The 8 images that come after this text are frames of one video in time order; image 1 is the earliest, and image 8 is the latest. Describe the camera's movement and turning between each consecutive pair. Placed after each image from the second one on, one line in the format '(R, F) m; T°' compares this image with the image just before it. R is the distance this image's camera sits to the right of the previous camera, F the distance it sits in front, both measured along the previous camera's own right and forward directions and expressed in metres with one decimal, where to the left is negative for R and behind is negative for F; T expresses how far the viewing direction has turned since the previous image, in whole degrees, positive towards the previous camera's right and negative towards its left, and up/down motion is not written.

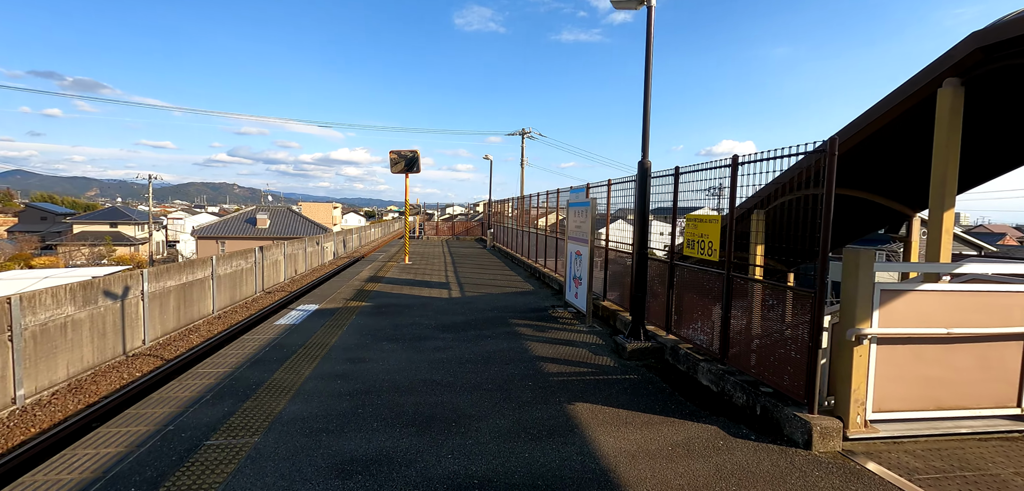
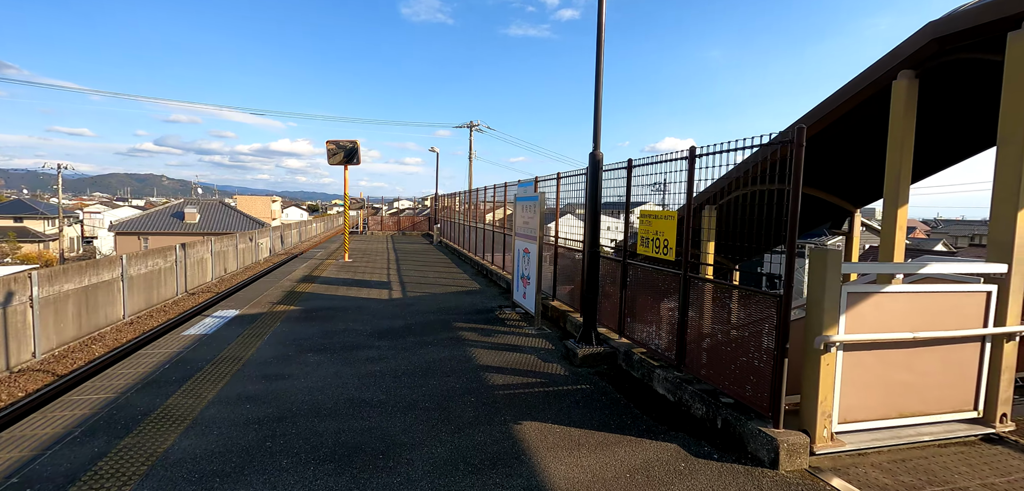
(+0.1, +0.6) m; +6°
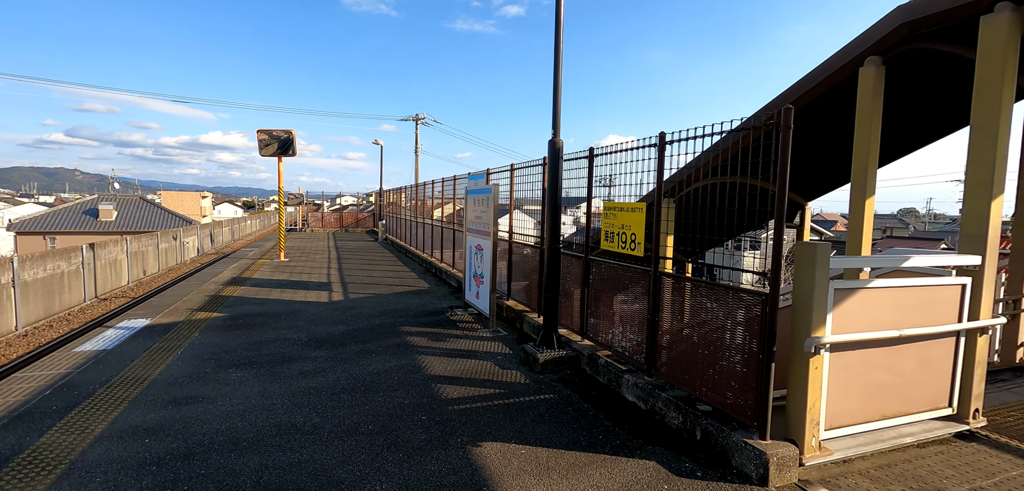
(-0.1, +0.5) m; +6°
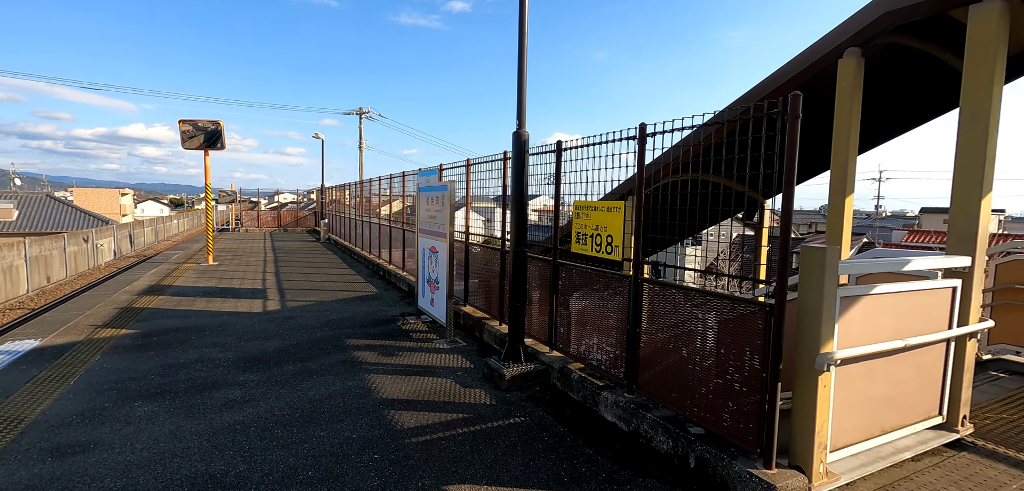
(-0.1, +0.6) m; +6°
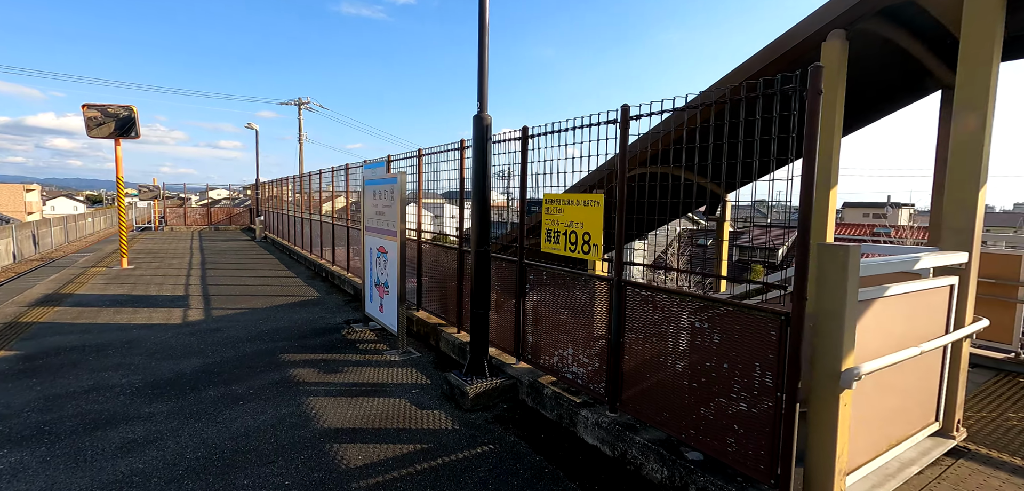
(-0.1, +0.6) m; +6°
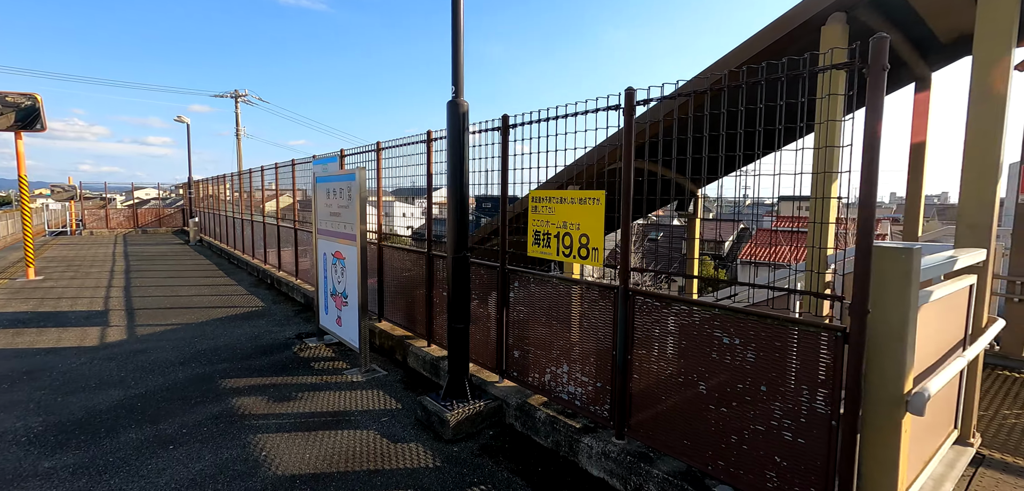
(-0.2, +0.5) m; +6°
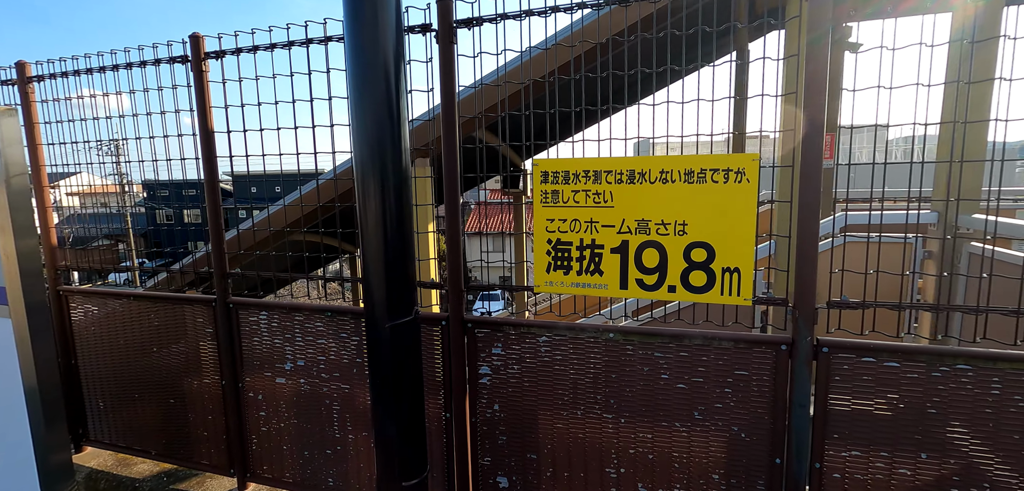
(-0.9, +2.3) m; +33°
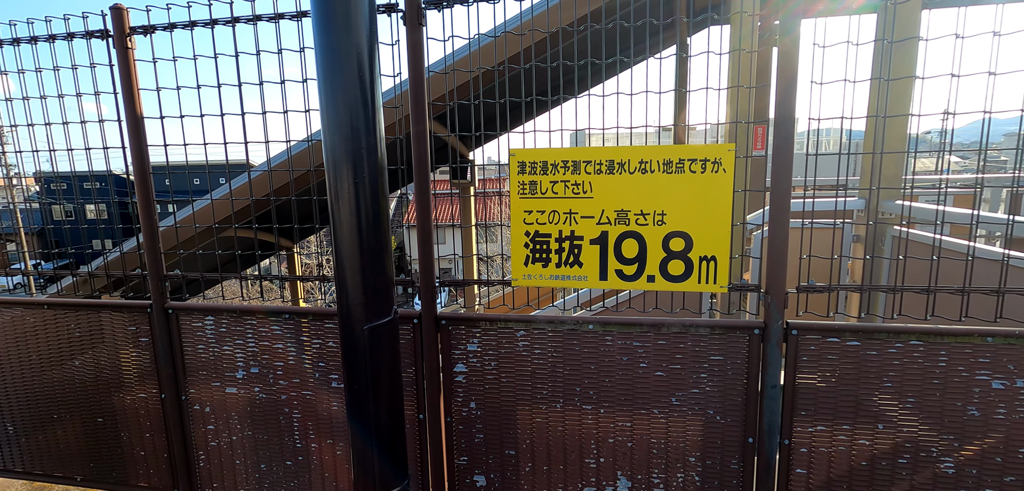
(-0.1, +0.1) m; +7°
